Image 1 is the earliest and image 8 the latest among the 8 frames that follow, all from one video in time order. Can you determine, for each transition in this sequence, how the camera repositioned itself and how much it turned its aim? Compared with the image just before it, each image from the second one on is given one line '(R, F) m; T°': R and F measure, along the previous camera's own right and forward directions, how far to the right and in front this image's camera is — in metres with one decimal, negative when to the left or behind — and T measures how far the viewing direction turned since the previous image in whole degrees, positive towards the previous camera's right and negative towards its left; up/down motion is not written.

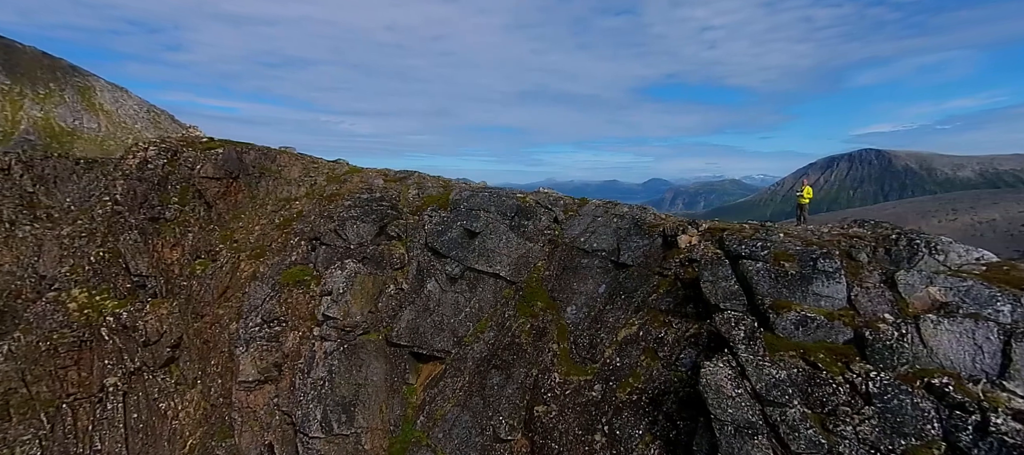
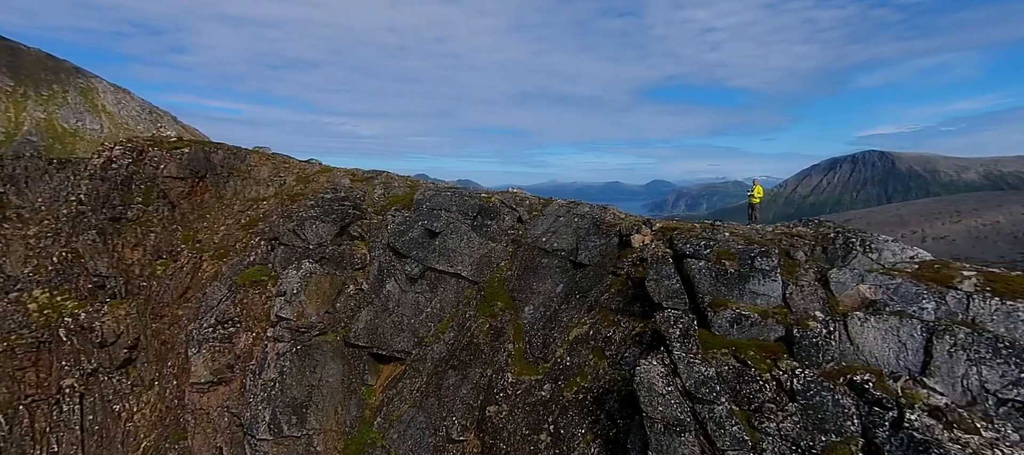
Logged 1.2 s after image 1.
(+1.8, 0.0) m; +1°
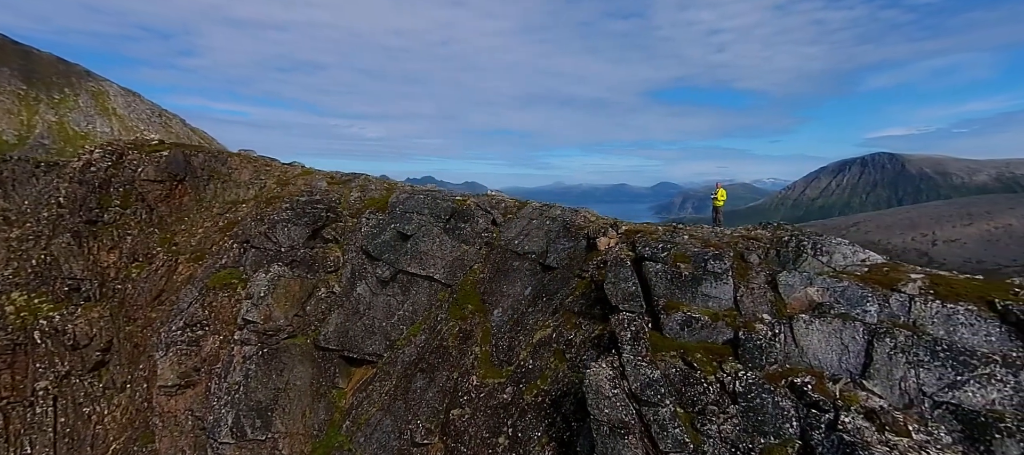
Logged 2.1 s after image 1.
(+1.6, 0.0) m; 0°
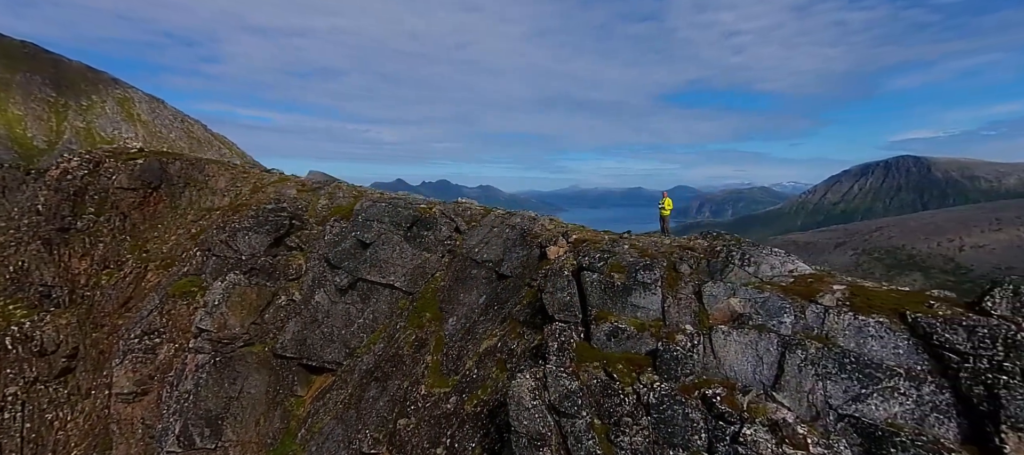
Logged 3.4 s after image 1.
(+2.5, -0.1) m; 0°
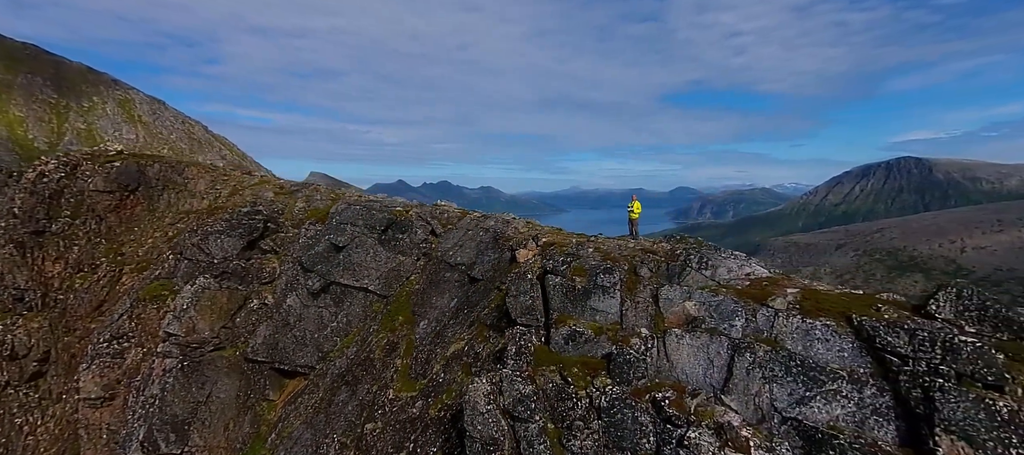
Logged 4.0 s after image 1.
(+1.2, 0.0) m; +1°
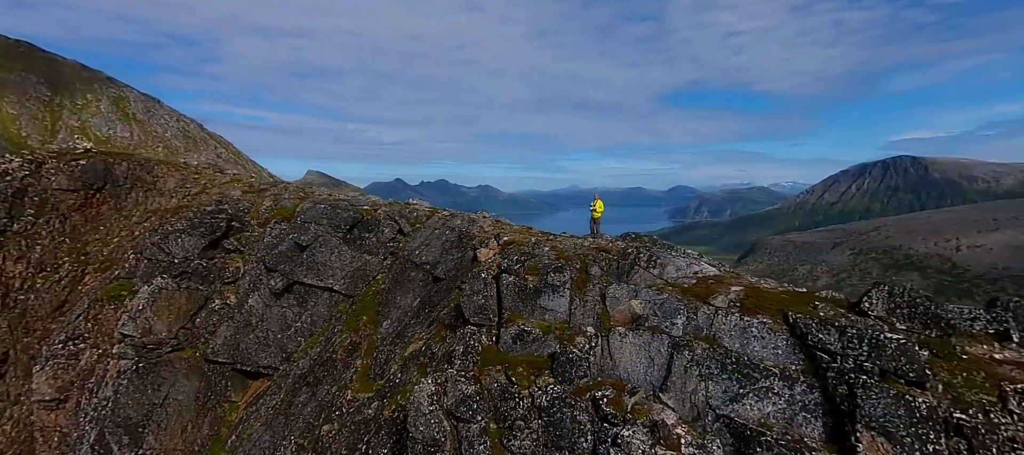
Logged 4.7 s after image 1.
(+1.4, +0.1) m; +1°
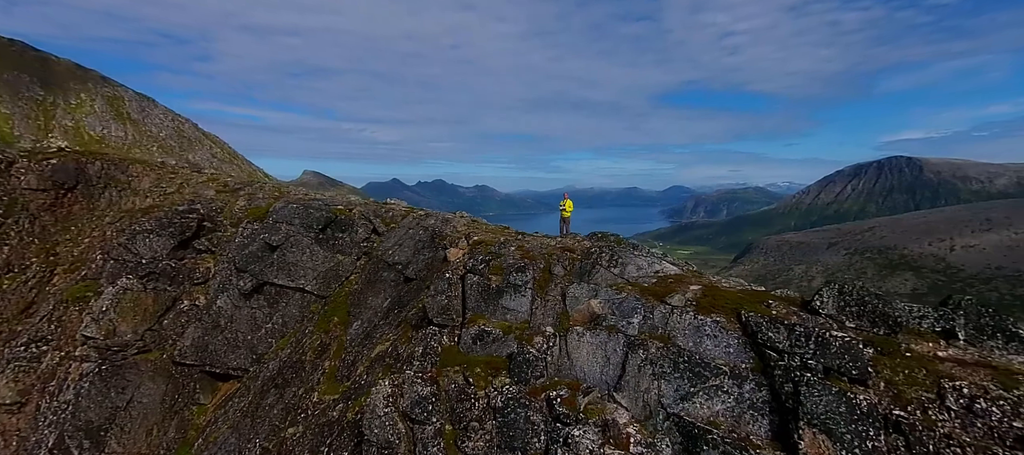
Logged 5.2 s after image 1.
(+1.0, +0.1) m; +1°
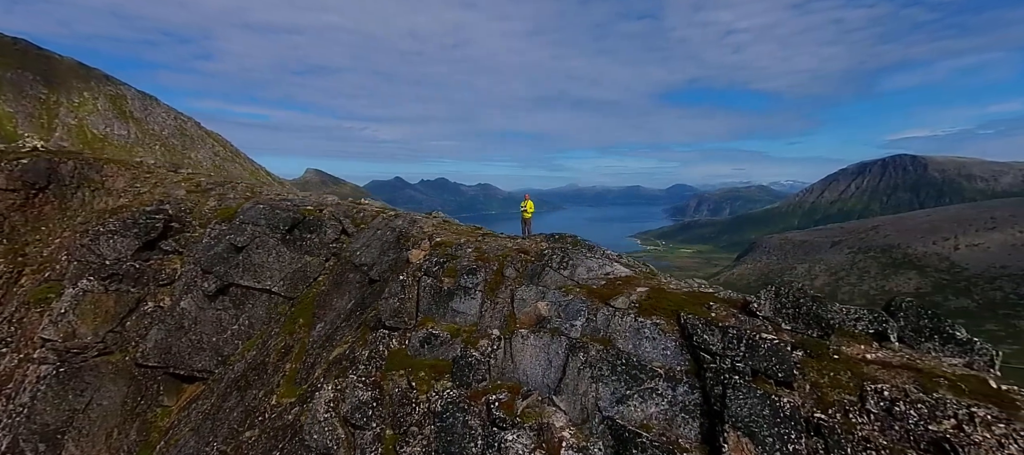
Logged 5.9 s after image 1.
(+1.5, +0.1) m; +1°
